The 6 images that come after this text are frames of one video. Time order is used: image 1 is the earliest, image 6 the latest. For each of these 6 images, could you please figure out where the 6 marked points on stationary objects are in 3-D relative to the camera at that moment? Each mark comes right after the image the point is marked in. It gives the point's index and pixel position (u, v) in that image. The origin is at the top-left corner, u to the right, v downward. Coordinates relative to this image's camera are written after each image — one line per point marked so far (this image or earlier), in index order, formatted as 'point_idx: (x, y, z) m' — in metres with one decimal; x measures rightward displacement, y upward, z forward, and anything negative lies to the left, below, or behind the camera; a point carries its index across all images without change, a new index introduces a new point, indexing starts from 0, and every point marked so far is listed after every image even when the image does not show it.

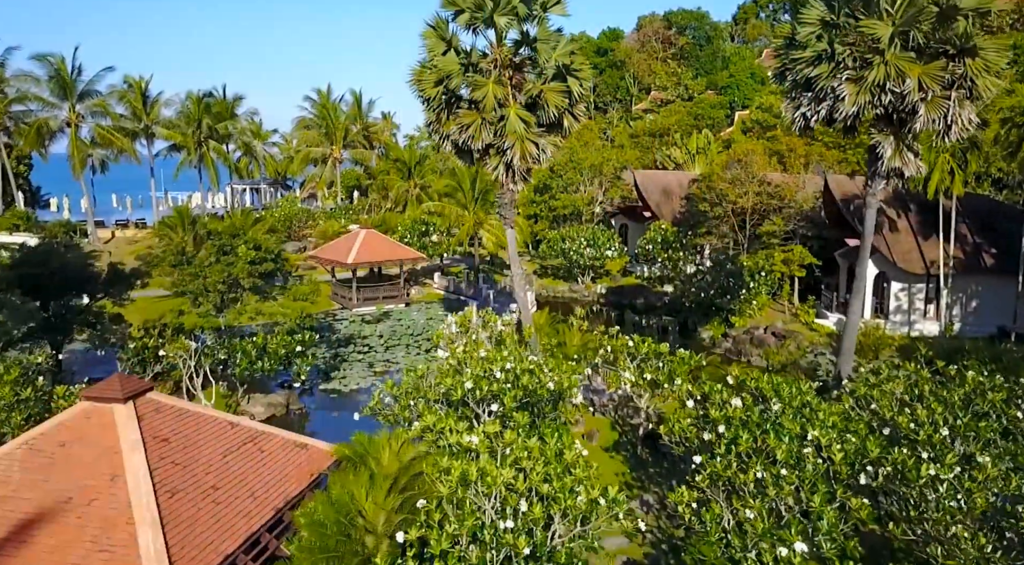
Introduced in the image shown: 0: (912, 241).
0: (+9.0, +0.9, +15.6) m
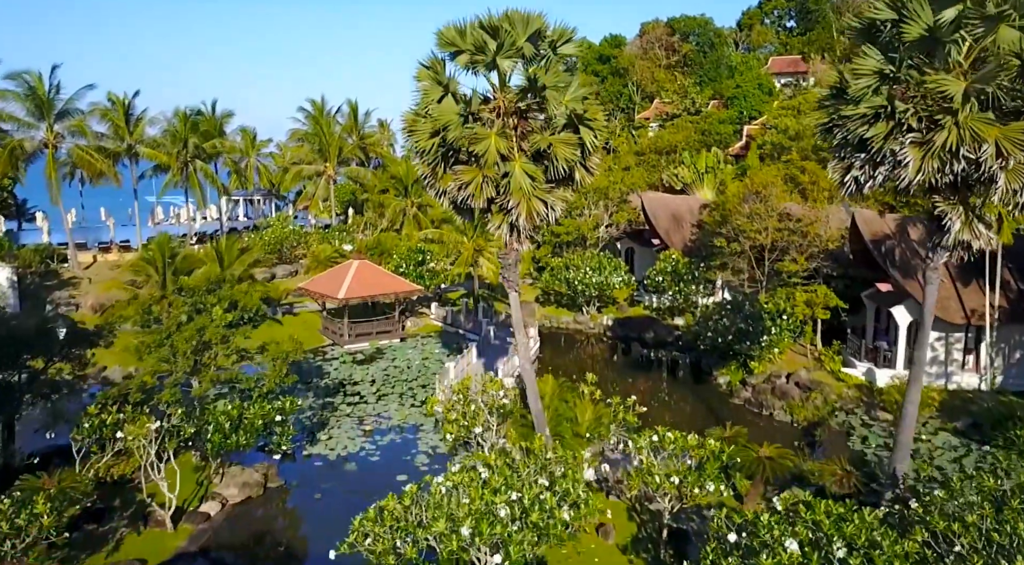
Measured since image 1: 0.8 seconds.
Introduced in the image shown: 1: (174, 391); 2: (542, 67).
0: (+9.1, -0.1, +14.3) m
1: (-5.2, -1.7, +10.7) m
2: (+0.4, +2.9, +9.4) m
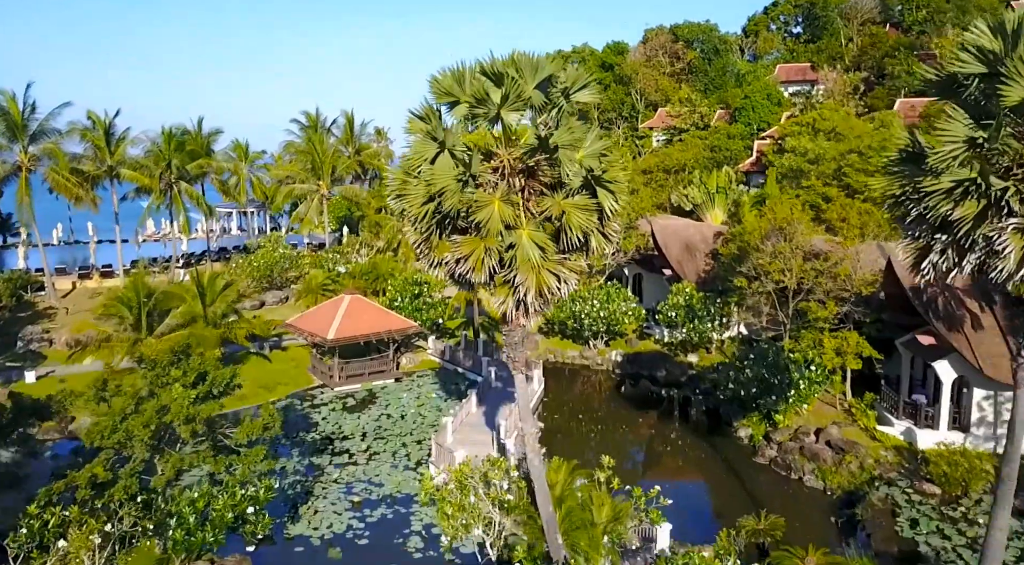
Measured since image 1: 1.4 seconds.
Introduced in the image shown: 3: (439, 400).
0: (+9.2, -1.1, +13.0) m
1: (-5.1, -2.7, +9.3) m
2: (+0.5, +1.9, +8.1) m
3: (-1.9, -3.1, +18.1) m
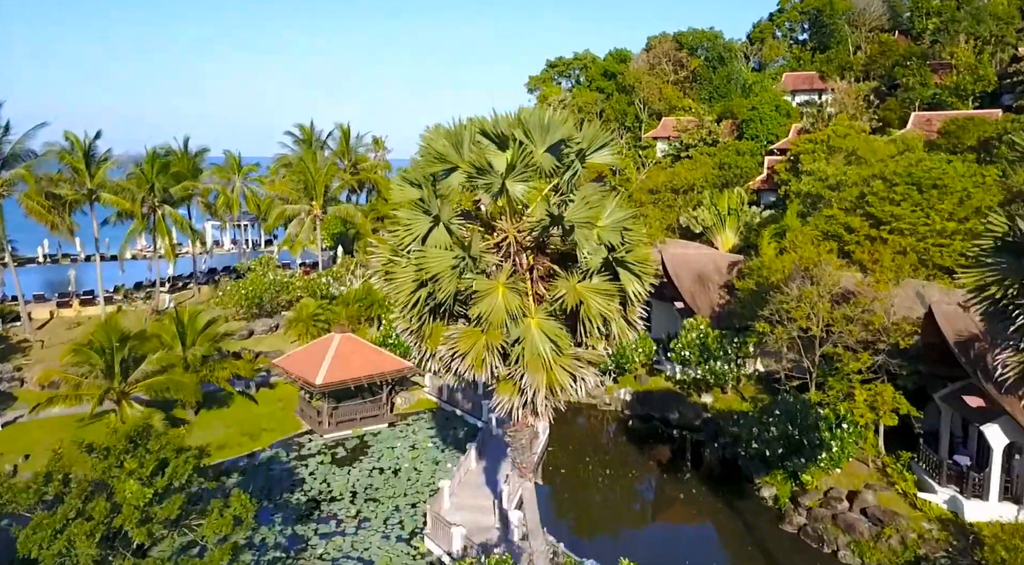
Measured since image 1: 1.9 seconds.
0: (+9.2, -2.1, +11.7) m
1: (-5.1, -3.7, +8.0) m
2: (+0.5, +0.9, +6.8) m
3: (-1.9, -4.1, +16.8) m
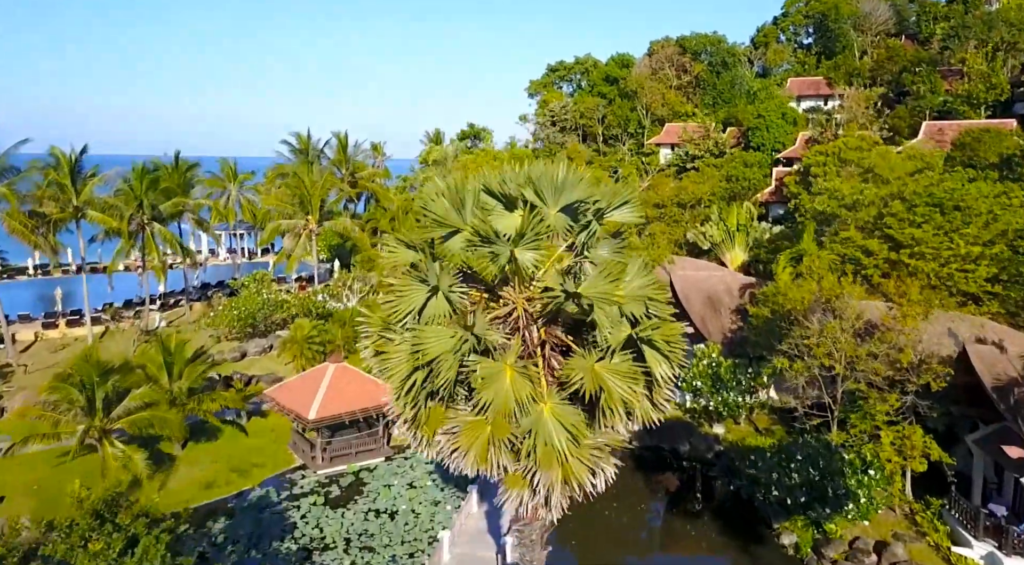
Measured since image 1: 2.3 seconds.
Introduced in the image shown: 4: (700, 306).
0: (+9.3, -2.8, +10.8) m
1: (-5.0, -4.3, +7.1) m
2: (+0.6, +0.3, +5.9) m
3: (-1.8, -4.8, +16.0) m
4: (+5.3, -0.7, +19.6) m
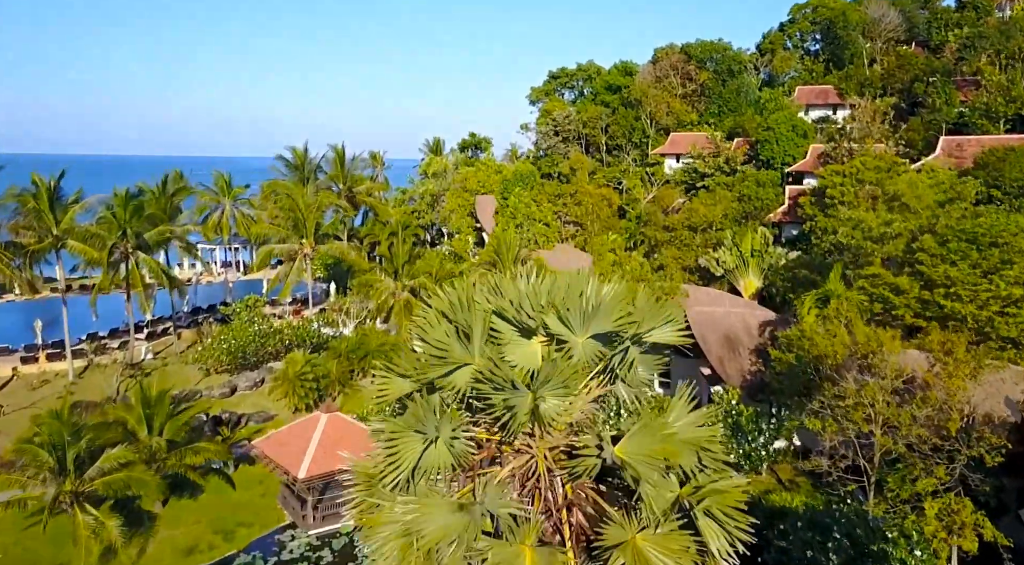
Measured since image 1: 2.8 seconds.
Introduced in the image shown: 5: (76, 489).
0: (+9.4, -3.8, +9.6) m
1: (-4.9, -5.4, +5.9) m
2: (+0.7, -0.7, +4.7) m
3: (-1.7, -5.8, +14.8) m
4: (+5.5, -1.7, +18.4) m
5: (-8.8, -4.2, +13.9) m
